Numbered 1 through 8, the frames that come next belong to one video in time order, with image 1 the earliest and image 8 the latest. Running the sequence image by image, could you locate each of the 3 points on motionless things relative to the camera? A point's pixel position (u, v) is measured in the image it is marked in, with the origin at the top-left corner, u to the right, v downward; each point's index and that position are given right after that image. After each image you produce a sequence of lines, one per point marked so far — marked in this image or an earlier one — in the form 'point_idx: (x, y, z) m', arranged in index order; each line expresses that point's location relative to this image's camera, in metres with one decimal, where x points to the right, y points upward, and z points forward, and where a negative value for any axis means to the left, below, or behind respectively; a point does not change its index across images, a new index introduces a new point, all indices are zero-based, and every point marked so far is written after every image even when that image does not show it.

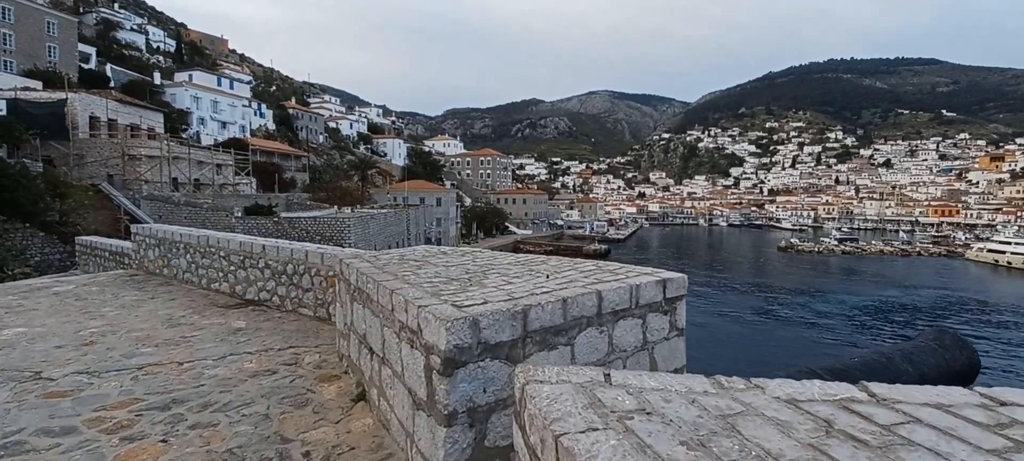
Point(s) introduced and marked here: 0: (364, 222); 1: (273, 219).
0: (-5.0, +0.3, +16.3) m
1: (-7.3, +0.4, +15.3) m
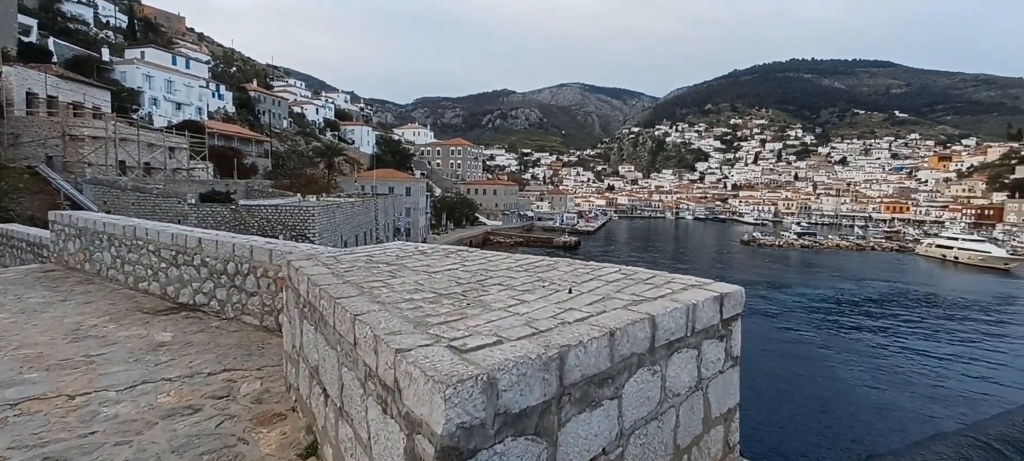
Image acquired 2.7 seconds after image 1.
0: (-5.8, +0.6, +15.2) m
1: (-8.0, +0.7, +14.0) m
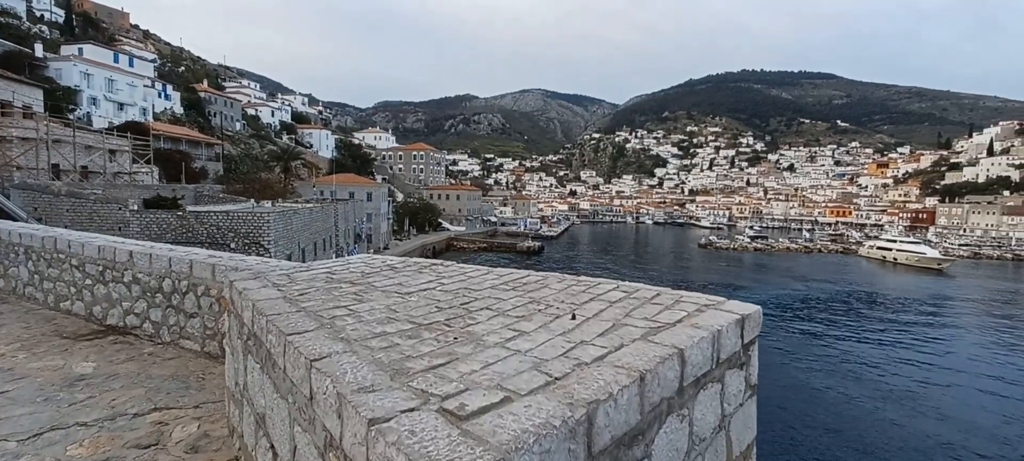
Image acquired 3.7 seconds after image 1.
0: (-6.7, +0.4, +14.4) m
1: (-8.9, +0.5, +13.0) m
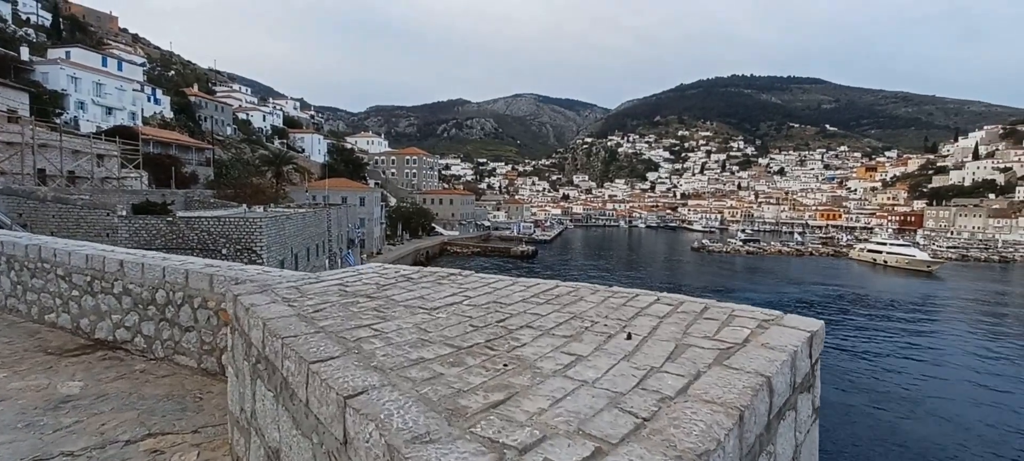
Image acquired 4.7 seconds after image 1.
0: (-6.8, +0.2, +14.0) m
1: (-8.9, +0.3, +12.6) m
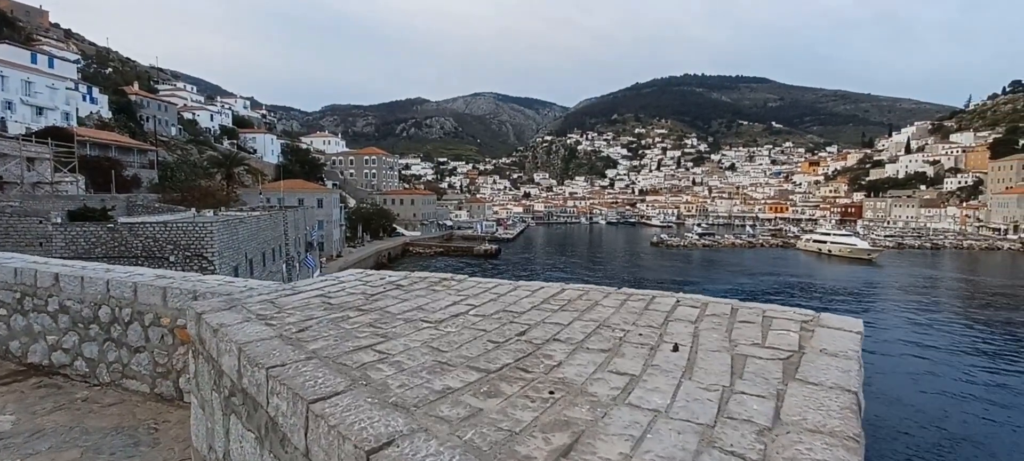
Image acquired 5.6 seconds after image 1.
0: (-7.6, +0.1, +13.2) m
1: (-9.6, +0.1, +11.7) m
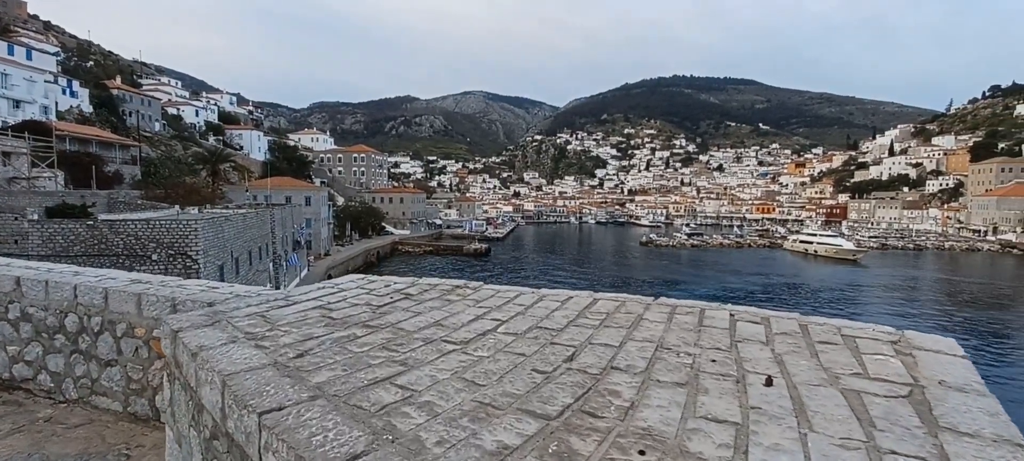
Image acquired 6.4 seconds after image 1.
0: (-7.7, +0.1, +12.8) m
1: (-9.7, +0.2, +11.2) m
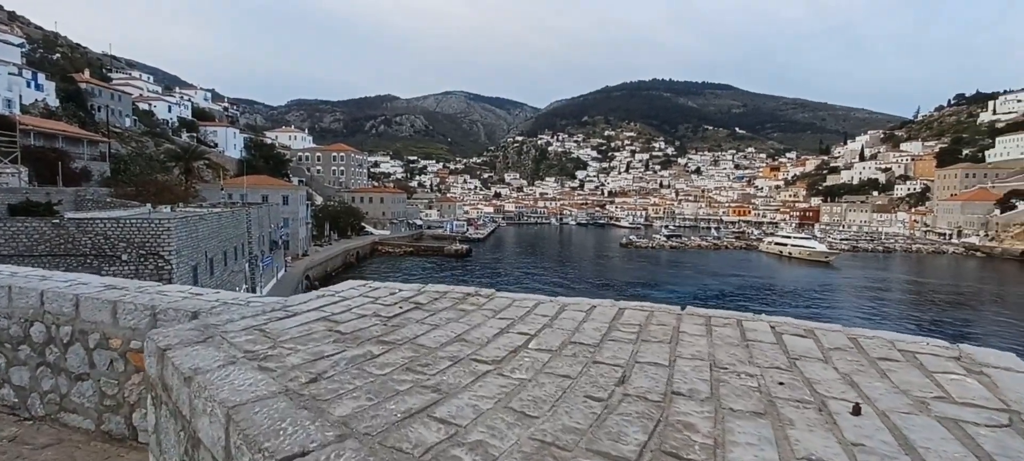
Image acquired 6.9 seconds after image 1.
0: (-8.1, +0.1, +12.3) m
1: (-10.0, +0.2, +10.6) m
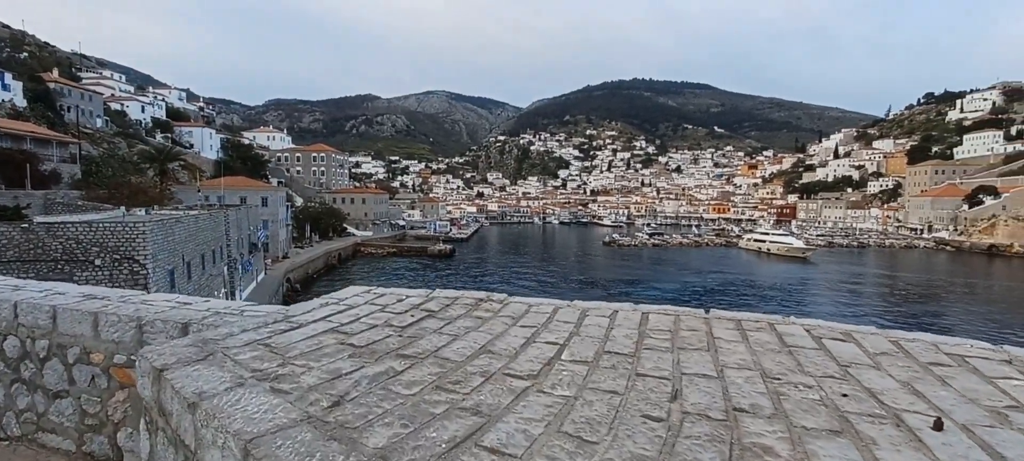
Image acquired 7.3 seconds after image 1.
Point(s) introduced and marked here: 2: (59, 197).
0: (-8.3, 0.0, +11.9) m
1: (-10.2, +0.1, +10.2) m
2: (-18.2, +1.4, +19.8) m
